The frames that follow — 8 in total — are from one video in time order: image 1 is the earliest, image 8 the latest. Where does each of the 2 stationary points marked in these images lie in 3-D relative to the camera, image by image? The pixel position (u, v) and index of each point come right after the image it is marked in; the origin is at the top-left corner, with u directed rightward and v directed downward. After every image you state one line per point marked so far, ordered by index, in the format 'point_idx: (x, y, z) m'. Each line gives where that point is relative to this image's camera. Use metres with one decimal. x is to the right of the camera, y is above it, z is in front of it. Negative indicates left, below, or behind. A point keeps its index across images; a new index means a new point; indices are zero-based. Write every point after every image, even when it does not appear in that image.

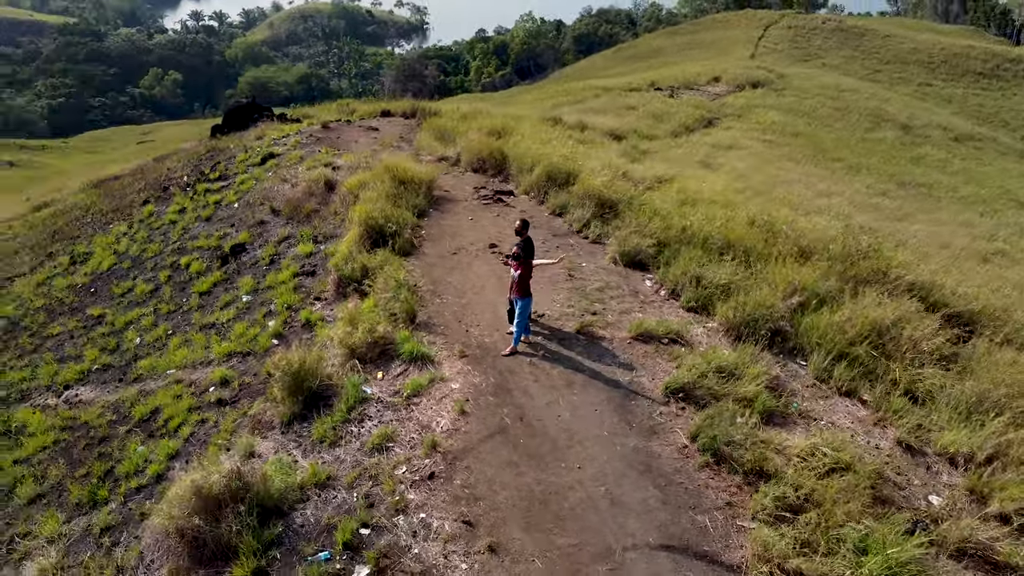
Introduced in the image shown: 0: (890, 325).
0: (+4.2, -0.4, +8.9) m
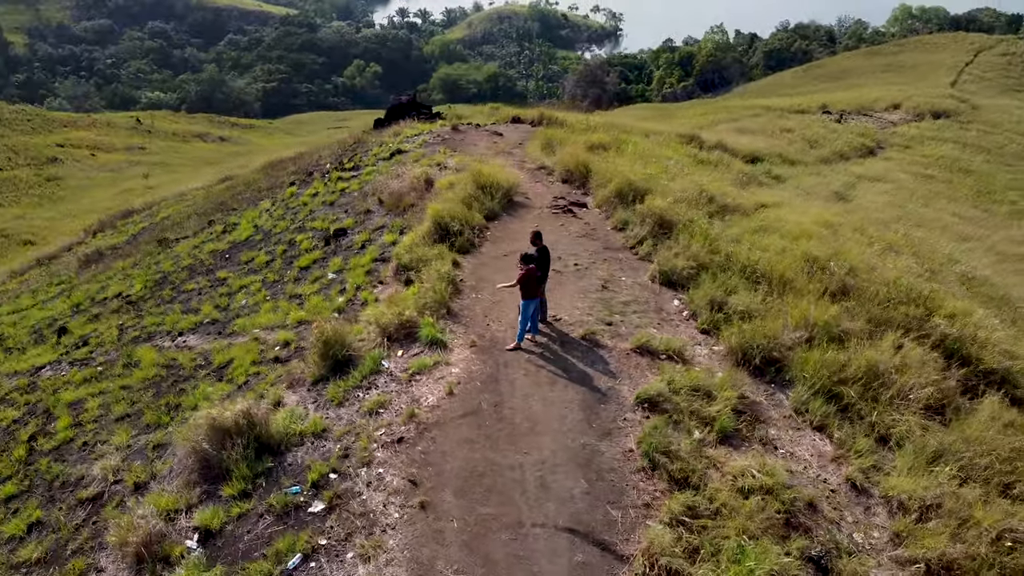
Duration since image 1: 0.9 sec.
0: (+4.2, -0.9, +8.9) m
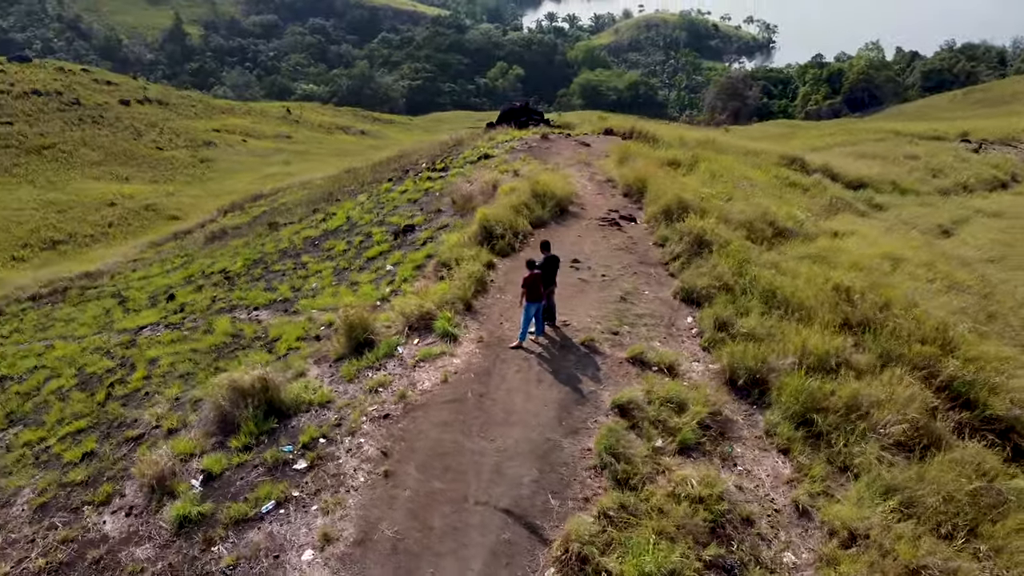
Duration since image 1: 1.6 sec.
0: (+4.0, -1.3, +9.0) m
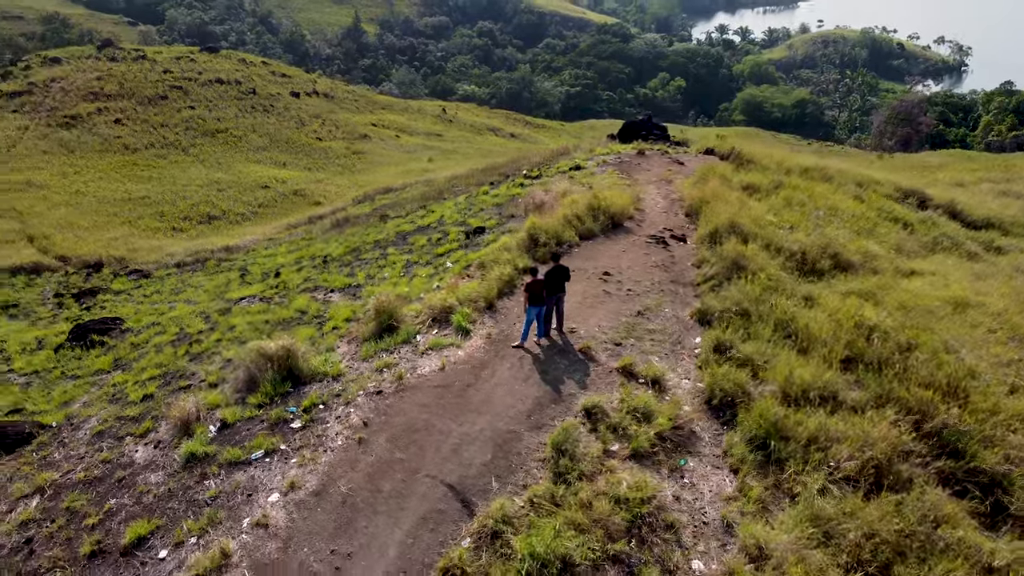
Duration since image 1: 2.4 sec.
0: (+3.7, -1.7, +9.2) m
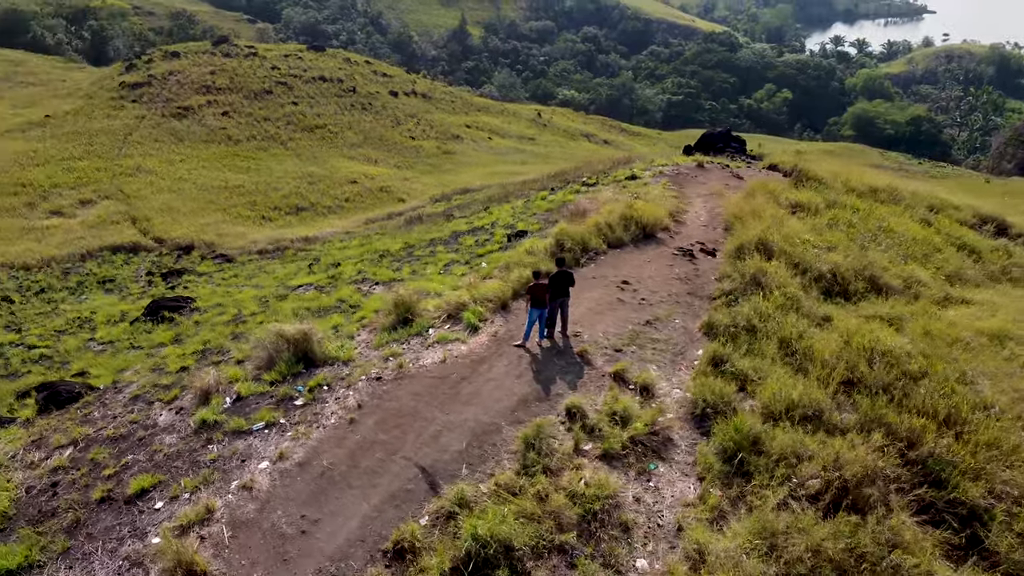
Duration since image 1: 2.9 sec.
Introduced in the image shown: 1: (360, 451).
0: (+3.4, -2.0, +9.3) m
1: (-1.8, -1.9, +9.3) m
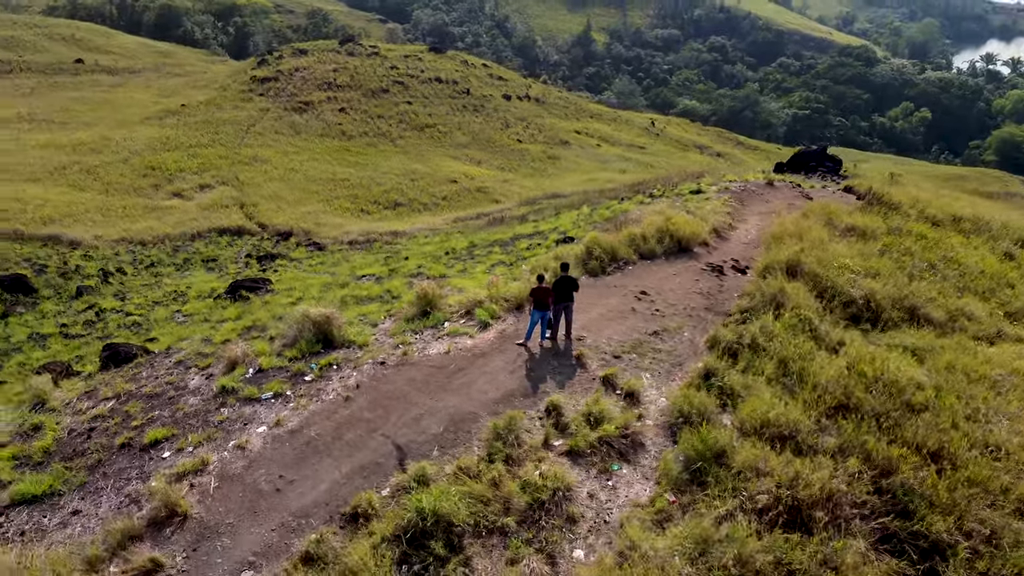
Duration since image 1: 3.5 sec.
0: (+3.0, -2.2, +9.5) m
1: (-2.1, -1.7, +10.2) m
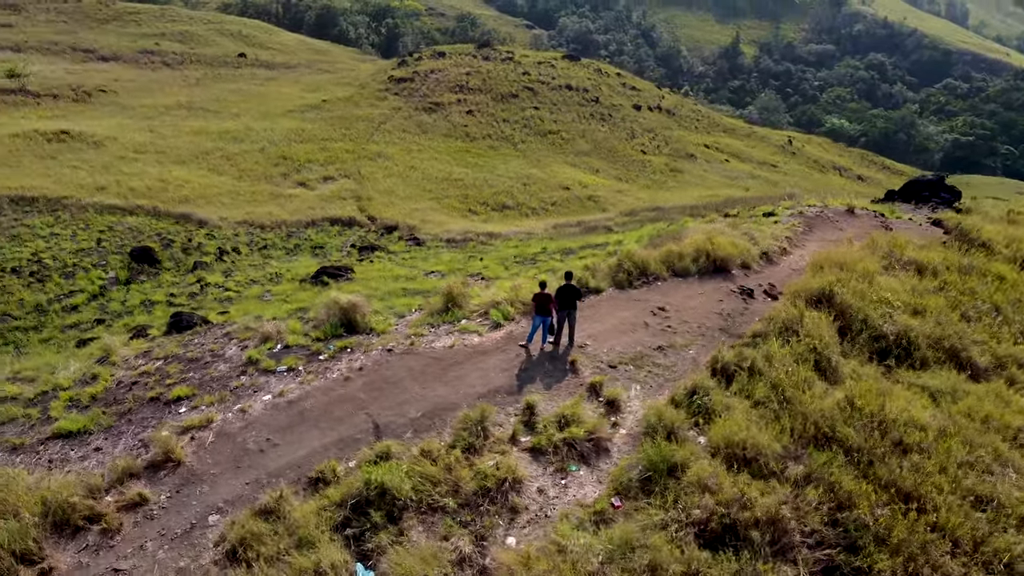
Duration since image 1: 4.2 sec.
0: (+2.4, -2.5, +9.8) m
1: (-2.4, -1.6, +11.3) m
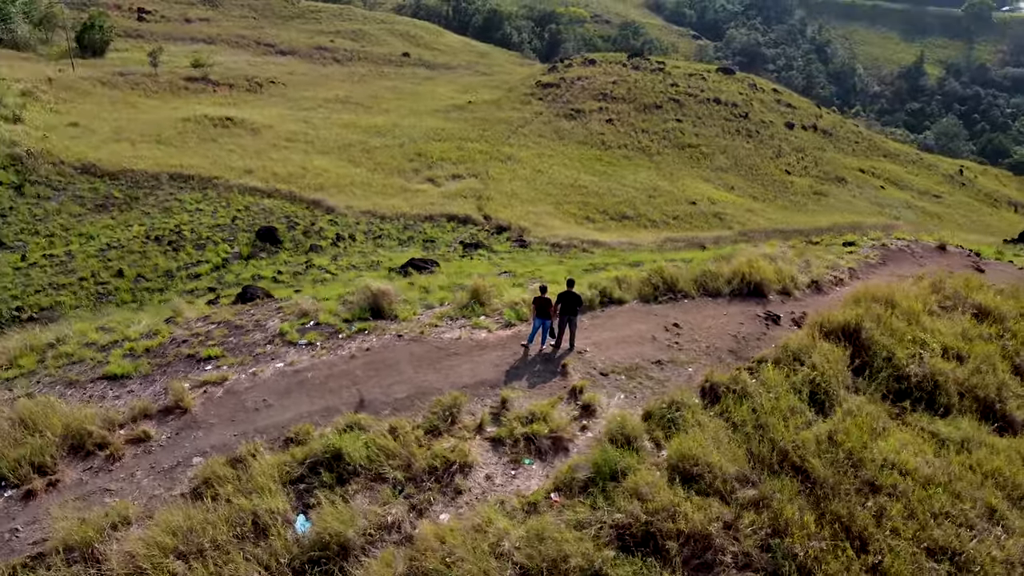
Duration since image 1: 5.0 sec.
0: (+1.7, -2.7, +10.2) m
1: (-2.7, -1.4, +12.5) m
